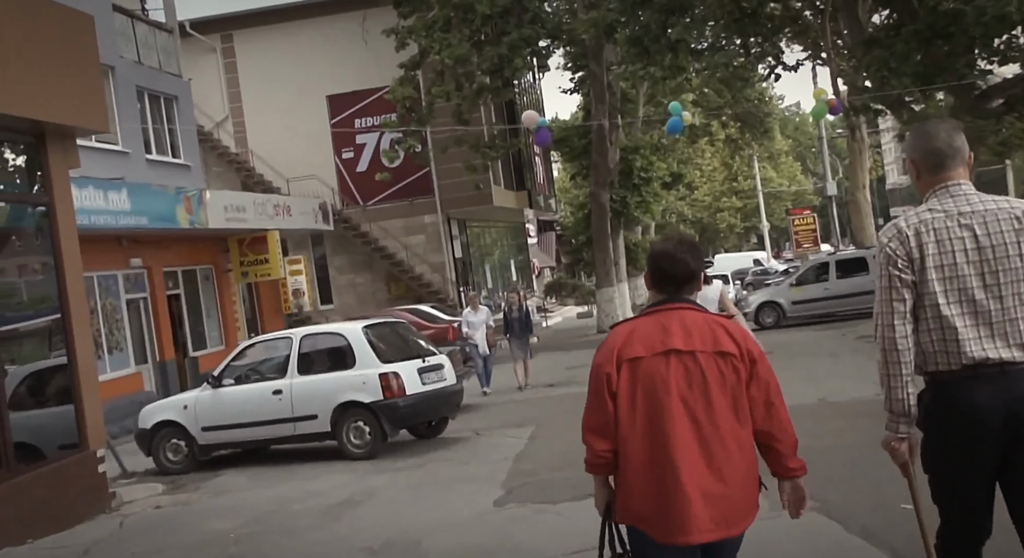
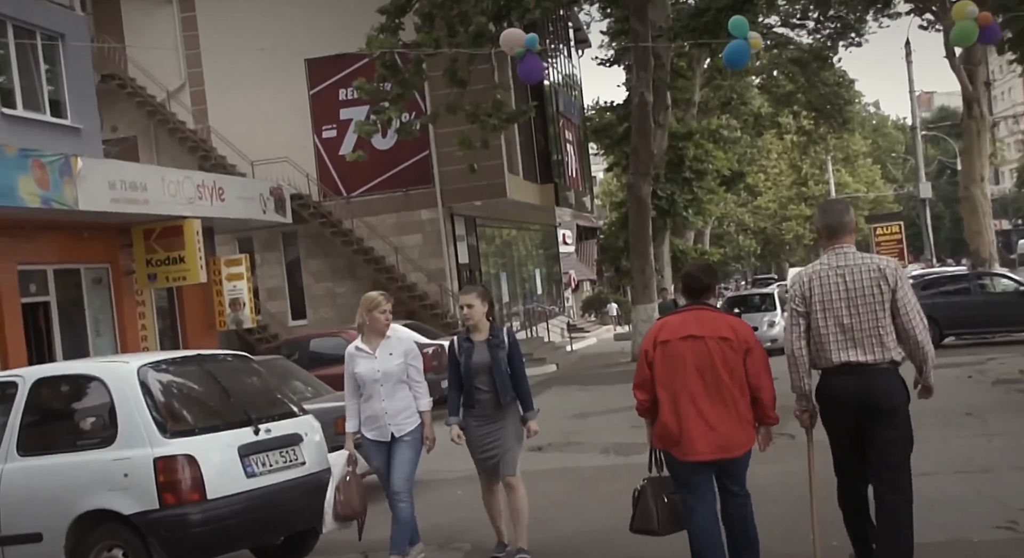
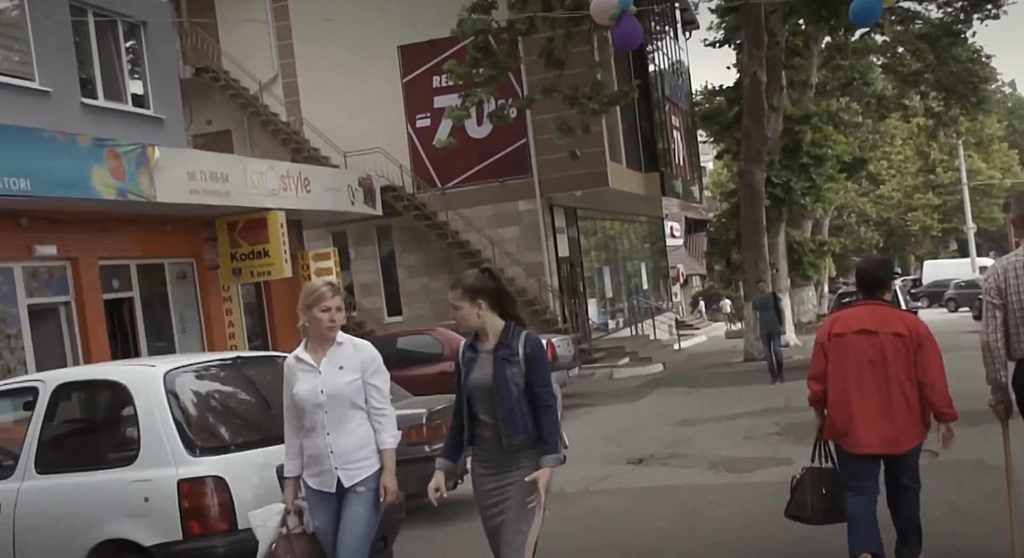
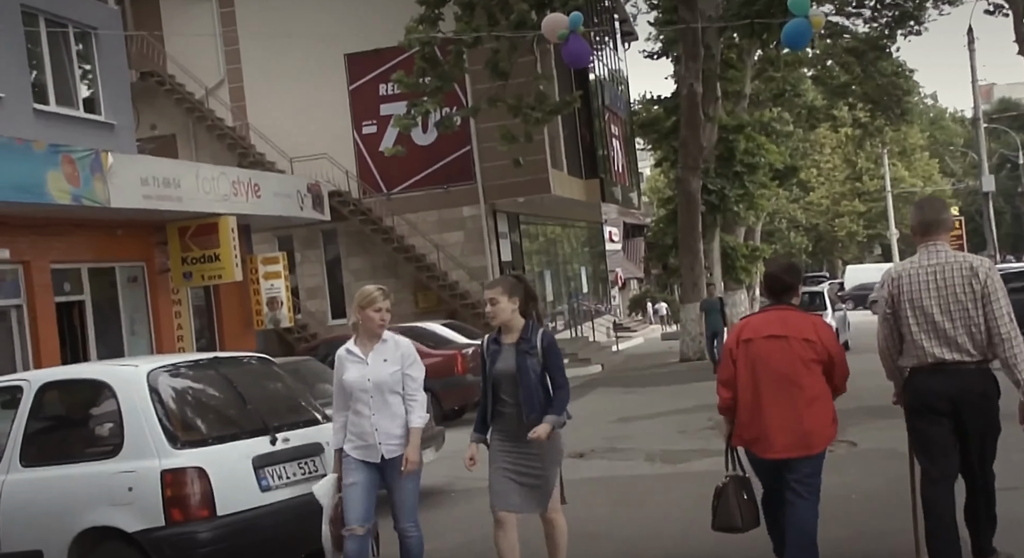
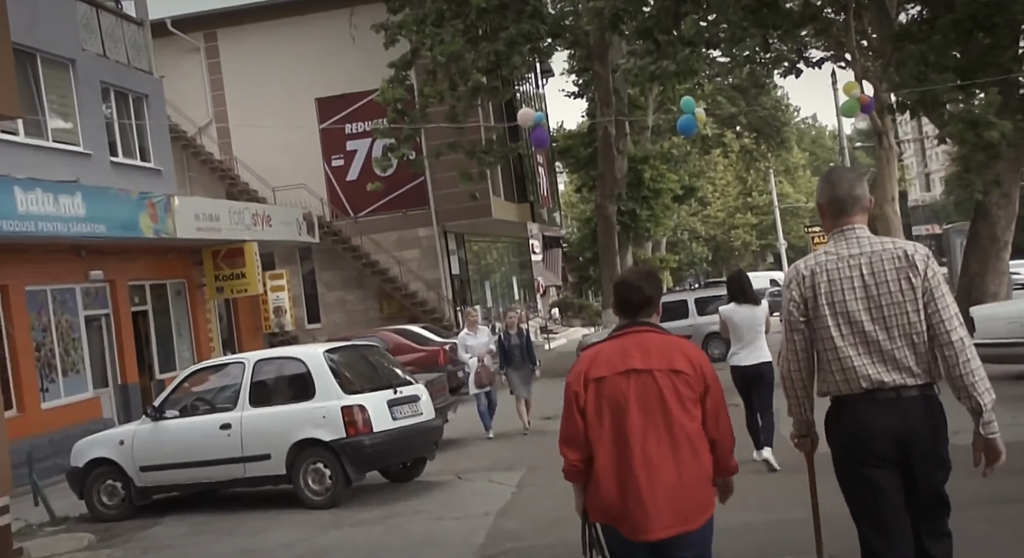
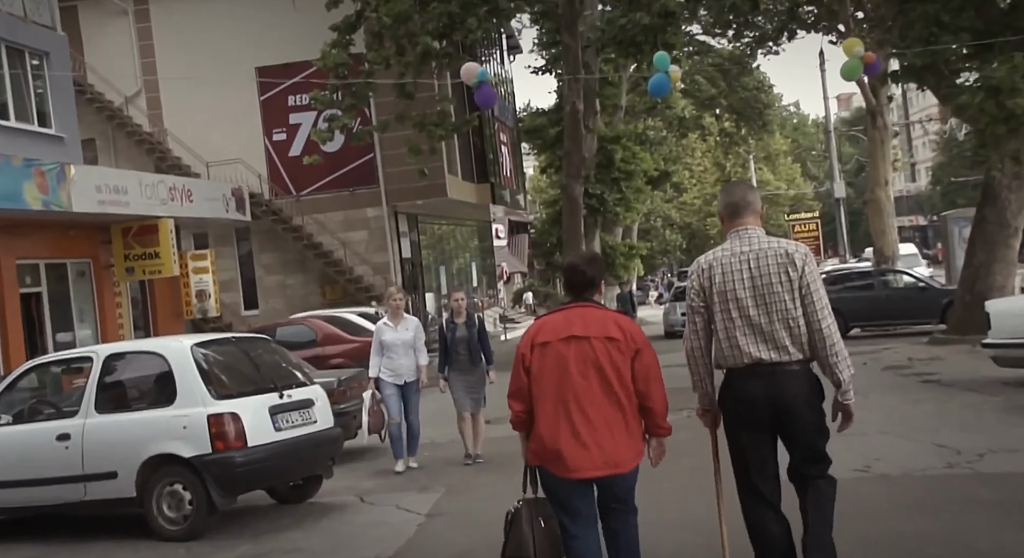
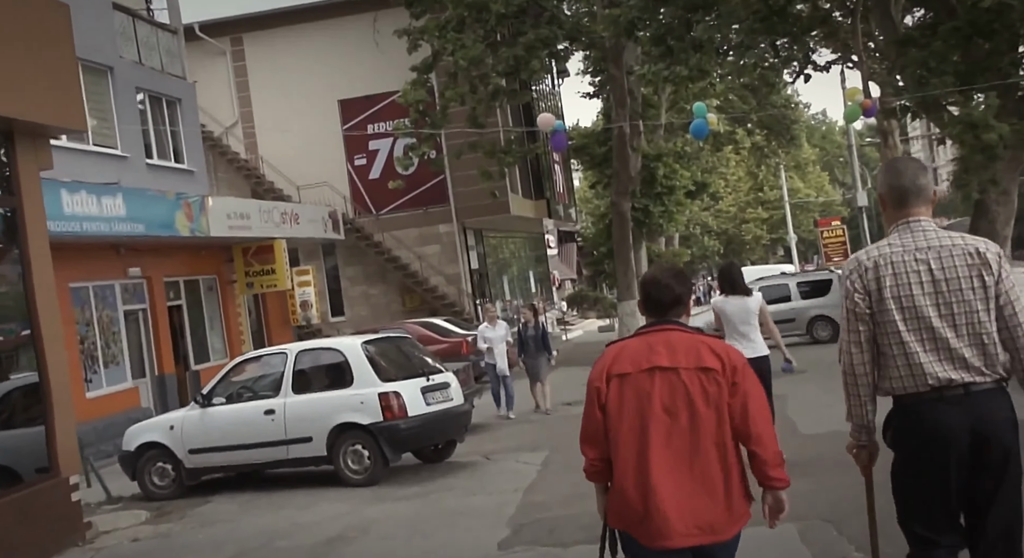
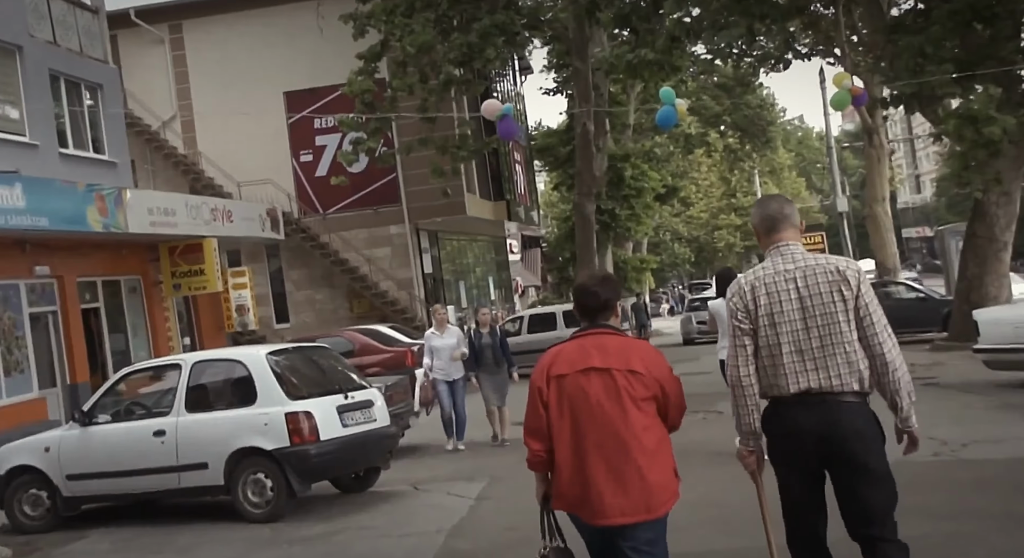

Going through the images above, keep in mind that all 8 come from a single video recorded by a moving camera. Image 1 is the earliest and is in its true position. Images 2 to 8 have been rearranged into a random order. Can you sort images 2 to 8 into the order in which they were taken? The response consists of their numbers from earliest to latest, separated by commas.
7, 5, 8, 6, 2, 4, 3
